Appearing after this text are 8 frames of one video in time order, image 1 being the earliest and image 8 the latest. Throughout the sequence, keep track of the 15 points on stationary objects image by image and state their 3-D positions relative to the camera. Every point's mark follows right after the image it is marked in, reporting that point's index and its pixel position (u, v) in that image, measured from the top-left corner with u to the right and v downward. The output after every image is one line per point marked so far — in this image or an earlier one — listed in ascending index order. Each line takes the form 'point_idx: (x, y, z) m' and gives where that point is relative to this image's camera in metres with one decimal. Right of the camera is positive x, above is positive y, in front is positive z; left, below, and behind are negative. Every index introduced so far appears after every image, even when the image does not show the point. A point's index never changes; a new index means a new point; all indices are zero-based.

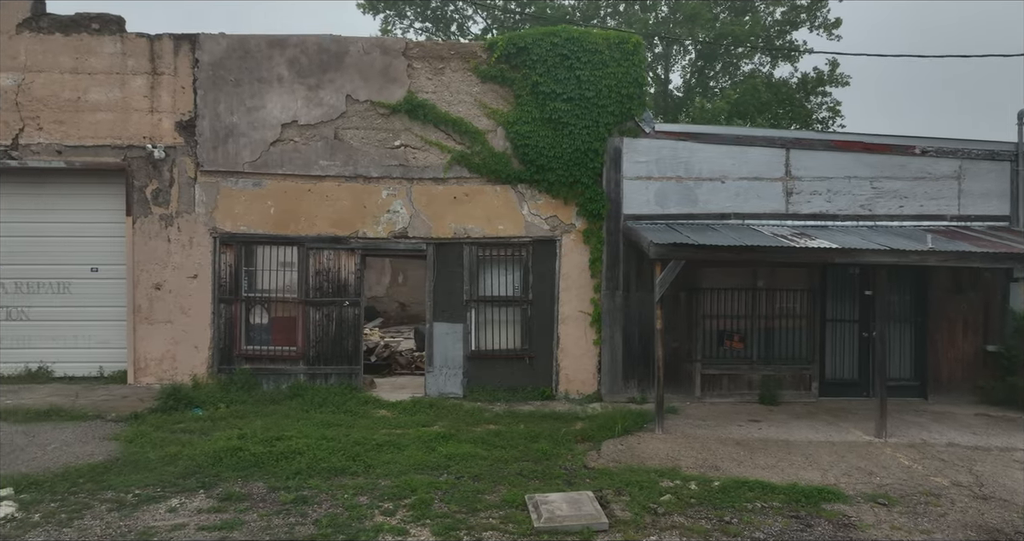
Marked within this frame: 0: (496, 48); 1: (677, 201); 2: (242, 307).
0: (-0.2, +2.7, +8.7) m
1: (+2.0, +0.8, +8.8) m
2: (-3.3, -0.4, +8.8) m
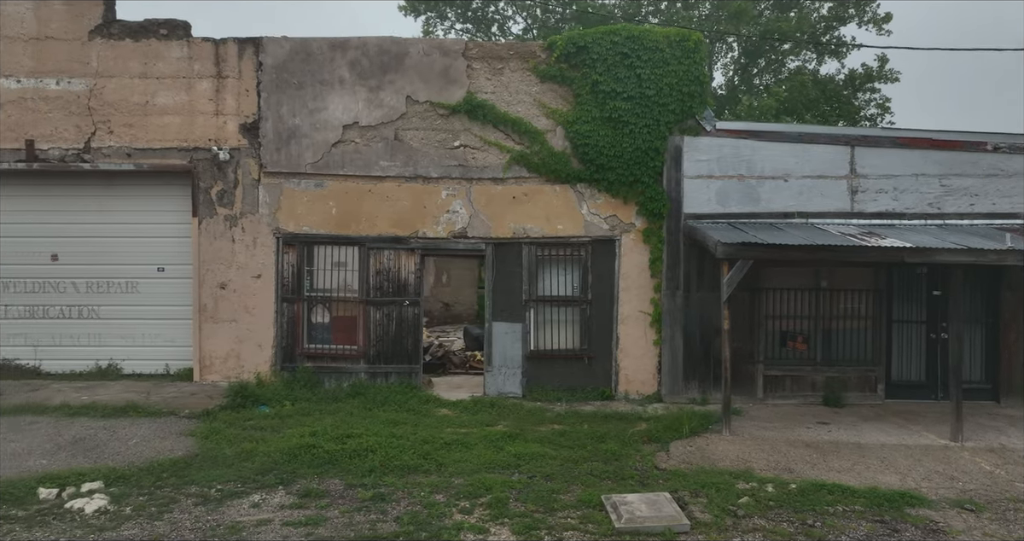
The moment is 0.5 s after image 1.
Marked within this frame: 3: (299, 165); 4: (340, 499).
0: (+0.5, +2.7, +8.7) m
1: (+2.7, +0.8, +8.6) m
2: (-2.6, -0.4, +8.9) m
3: (-2.6, +1.3, +8.8) m
4: (-1.3, -1.7, +5.5) m
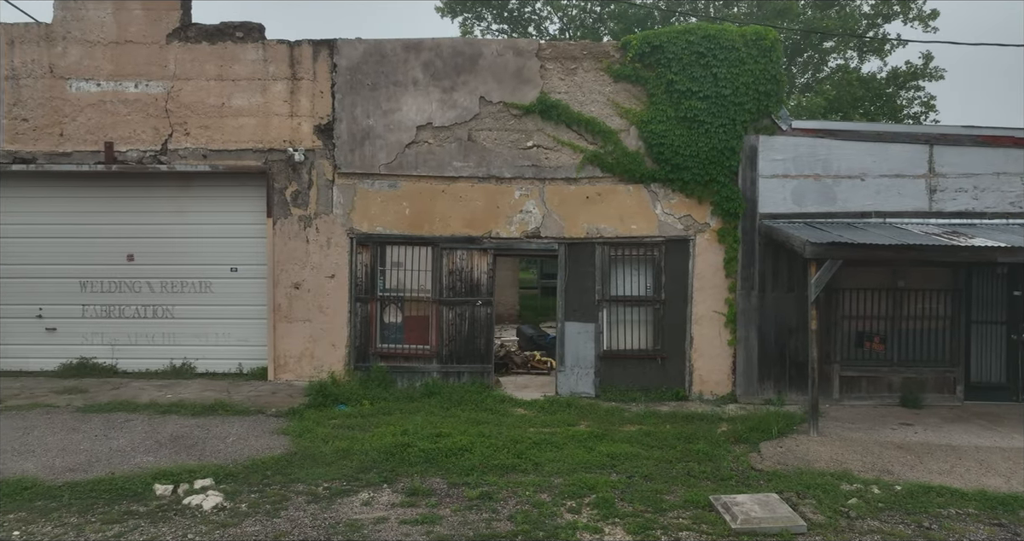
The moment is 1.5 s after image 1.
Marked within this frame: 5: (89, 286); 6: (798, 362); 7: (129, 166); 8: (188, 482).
0: (+1.4, +2.7, +8.7) m
1: (+3.6, +0.8, +8.6) m
2: (-1.7, -0.4, +9.0) m
3: (-1.7, +1.3, +8.9) m
4: (-0.5, -1.7, +5.5) m
5: (-5.6, -0.2, +9.4) m
6: (+3.5, -1.1, +8.7) m
7: (-4.9, +1.3, +9.1) m
8: (-2.5, -1.6, +5.5) m
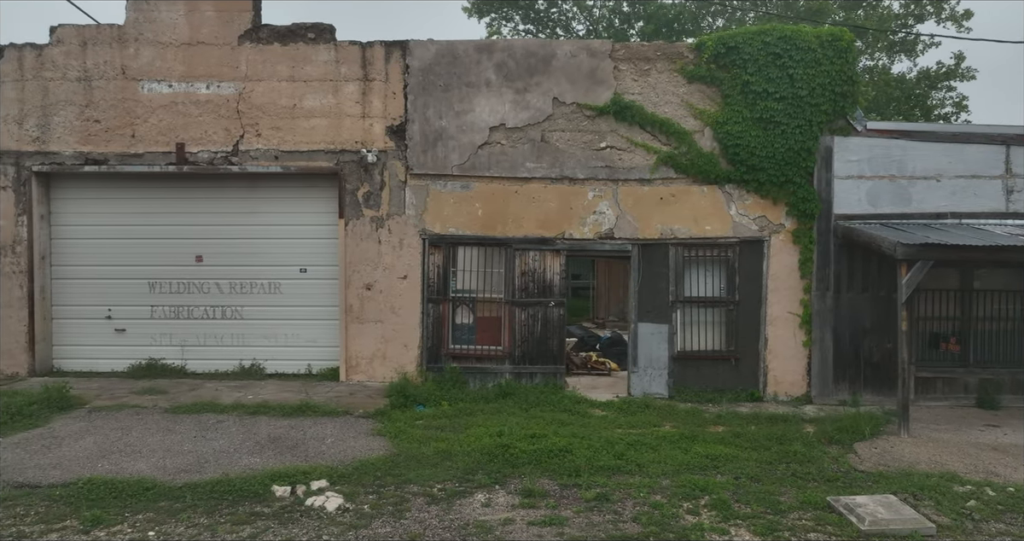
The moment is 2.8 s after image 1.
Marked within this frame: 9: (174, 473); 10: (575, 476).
0: (+2.3, +2.7, +8.7) m
1: (+4.5, +0.8, +8.6) m
2: (-0.8, -0.5, +9.0) m
3: (-0.8, +1.3, +8.9) m
4: (+0.4, -1.8, +5.5) m
5: (-4.7, -0.2, +9.5) m
6: (+4.4, -1.1, +8.6) m
7: (-4.0, +1.3, +9.1) m
8: (-1.6, -1.6, +5.5) m
9: (-2.7, -1.6, +5.7) m
10: (+0.5, -1.7, +5.9) m
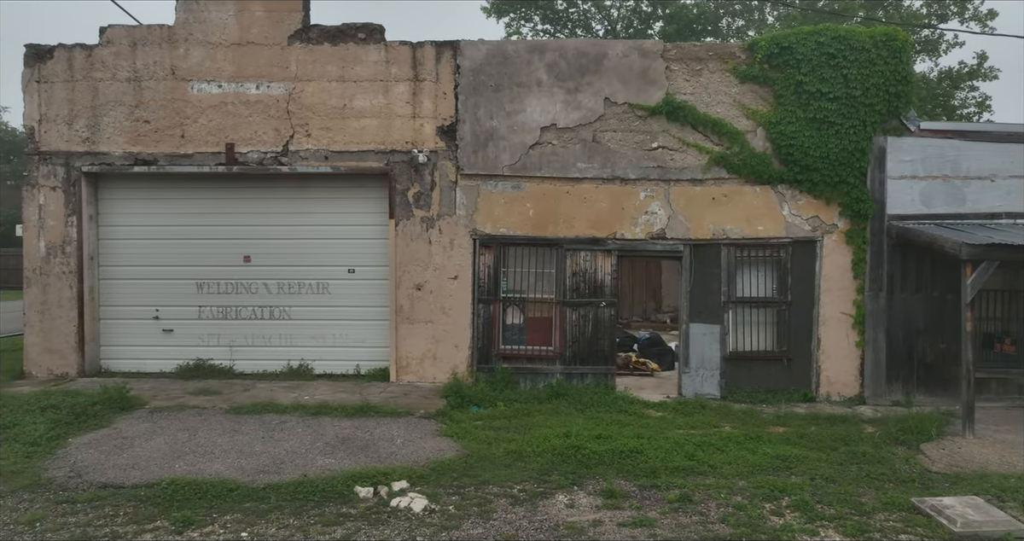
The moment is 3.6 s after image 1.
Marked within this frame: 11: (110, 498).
0: (+3.0, +2.7, +8.7) m
1: (+5.2, +0.8, +8.6) m
2: (-0.2, -0.5, +9.0) m
3: (-0.2, +1.3, +8.9) m
4: (+1.0, -1.8, +5.5) m
5: (-4.1, -0.2, +9.5) m
6: (+5.0, -1.1, +8.6) m
7: (-3.3, +1.3, +9.1) m
8: (-1.0, -1.7, +5.5) m
9: (-2.1, -1.6, +5.7) m
10: (+1.2, -1.7, +5.9) m
11: (-3.0, -1.7, +5.2) m
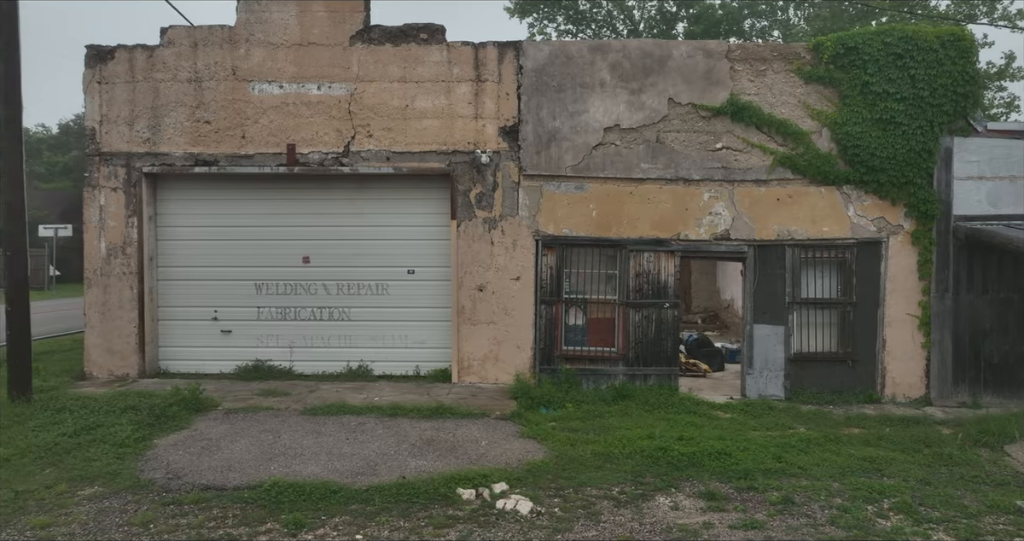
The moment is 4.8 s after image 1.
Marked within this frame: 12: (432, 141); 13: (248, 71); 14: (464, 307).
0: (+3.8, +2.7, +8.6) m
1: (+6.0, +0.8, +8.5) m
2: (+0.6, -0.5, +9.0) m
3: (+0.6, +1.3, +8.9) m
4: (+1.8, -1.8, +5.5) m
5: (-3.3, -0.2, +9.4) m
6: (+5.8, -1.1, +8.6) m
7: (-2.5, +1.3, +9.1) m
8: (-0.2, -1.7, +5.5) m
9: (-1.3, -1.6, +5.7) m
10: (+1.9, -1.7, +5.9) m
11: (-2.2, -1.7, +5.2) m
12: (-1.0, +1.6, +9.0) m
13: (-3.4, +2.5, +9.1) m
14: (-0.6, -0.5, +9.0) m
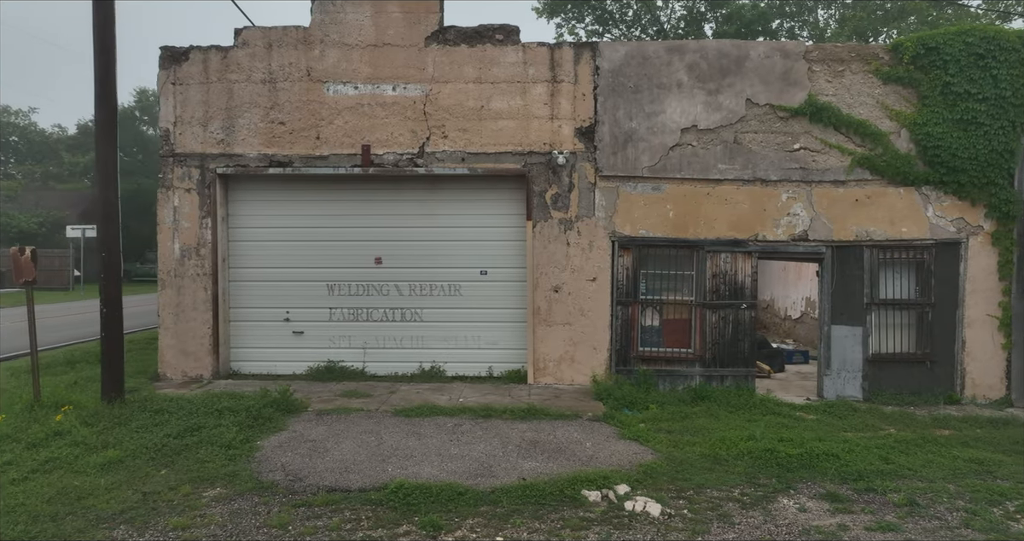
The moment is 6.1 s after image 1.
0: (+4.7, +2.7, +8.6) m
1: (+6.9, +0.8, +8.5) m
2: (+1.6, -0.5, +8.9) m
3: (+1.5, +1.3, +8.8) m
4: (+2.8, -1.8, +5.4) m
5: (-2.3, -0.2, +9.4) m
6: (+6.7, -1.1, +8.6) m
7: (-1.6, +1.3, +9.1) m
8: (+0.7, -1.7, +5.5) m
9: (-0.3, -1.6, +5.7) m
10: (+2.9, -1.7, +5.9) m
11: (-1.2, -1.7, +5.2) m
12: (-0.1, +1.6, +9.0) m
13: (-2.4, +2.5, +9.1) m
14: (+0.3, -0.5, +9.0) m
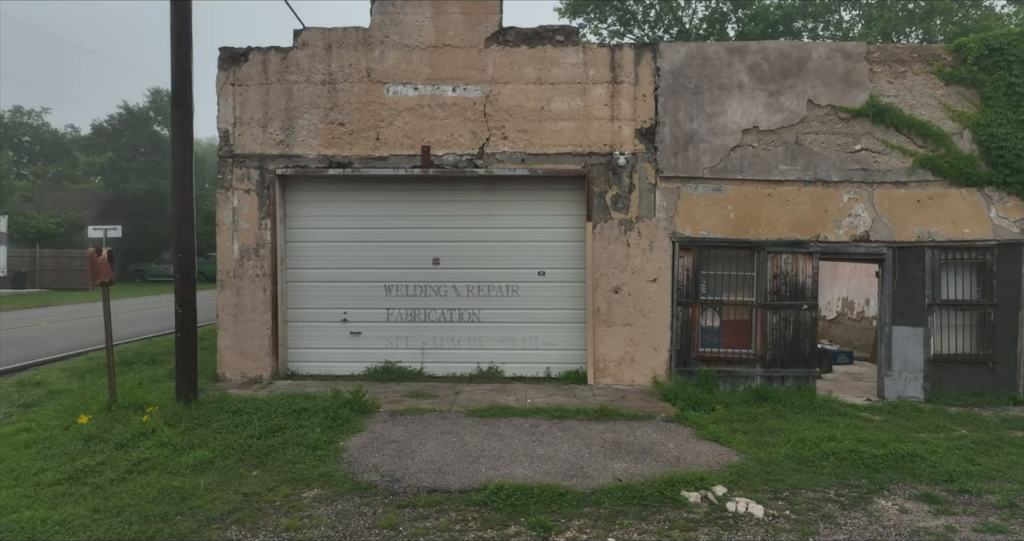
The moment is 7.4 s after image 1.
0: (+5.5, +2.7, +8.6) m
1: (+7.7, +0.8, +8.5) m
2: (+2.3, -0.5, +8.9) m
3: (+2.3, +1.2, +8.9) m
4: (+3.5, -1.8, +5.4) m
5: (-1.6, -0.3, +9.5) m
6: (+7.5, -1.1, +8.6) m
7: (-0.8, +1.3, +9.1) m
8: (+1.5, -1.7, +5.5) m
9: (+0.4, -1.6, +5.7) m
10: (+3.6, -1.7, +5.9) m
11: (-0.5, -1.7, +5.2) m
12: (+0.7, +1.6, +9.0) m
13: (-1.6, +2.5, +9.1) m
14: (+1.1, -0.5, +9.0) m
